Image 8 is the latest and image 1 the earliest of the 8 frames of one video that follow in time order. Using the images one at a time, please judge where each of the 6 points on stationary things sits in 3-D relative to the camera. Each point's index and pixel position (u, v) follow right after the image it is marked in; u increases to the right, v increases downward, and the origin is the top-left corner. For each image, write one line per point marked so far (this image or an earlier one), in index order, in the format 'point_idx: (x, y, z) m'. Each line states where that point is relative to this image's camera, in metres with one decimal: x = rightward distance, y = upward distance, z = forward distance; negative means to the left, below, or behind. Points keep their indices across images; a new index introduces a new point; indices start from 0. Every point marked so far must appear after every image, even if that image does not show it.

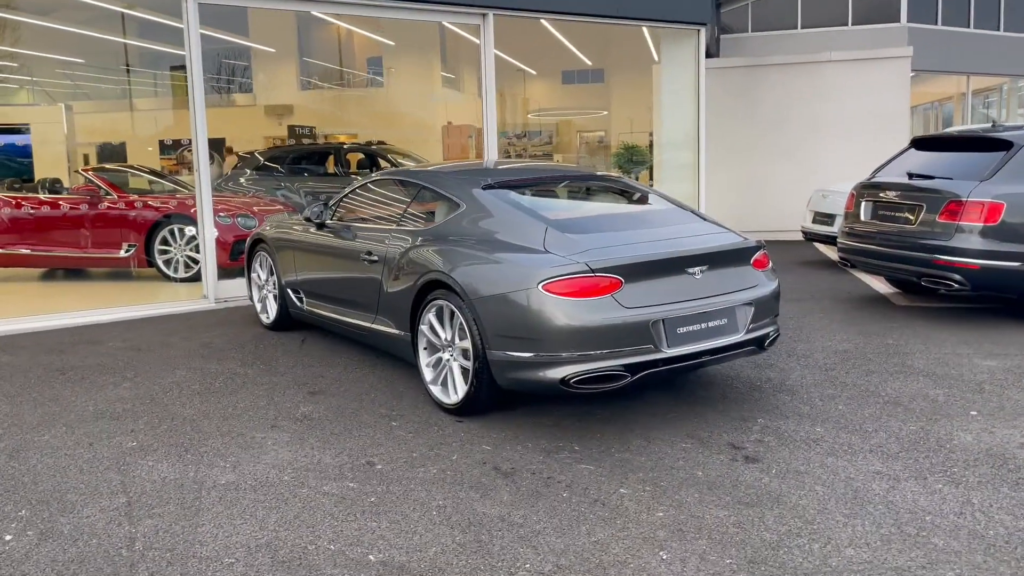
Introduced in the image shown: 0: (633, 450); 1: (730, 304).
0: (+0.6, -0.8, +4.3) m
1: (+1.1, -0.1, +4.6) m
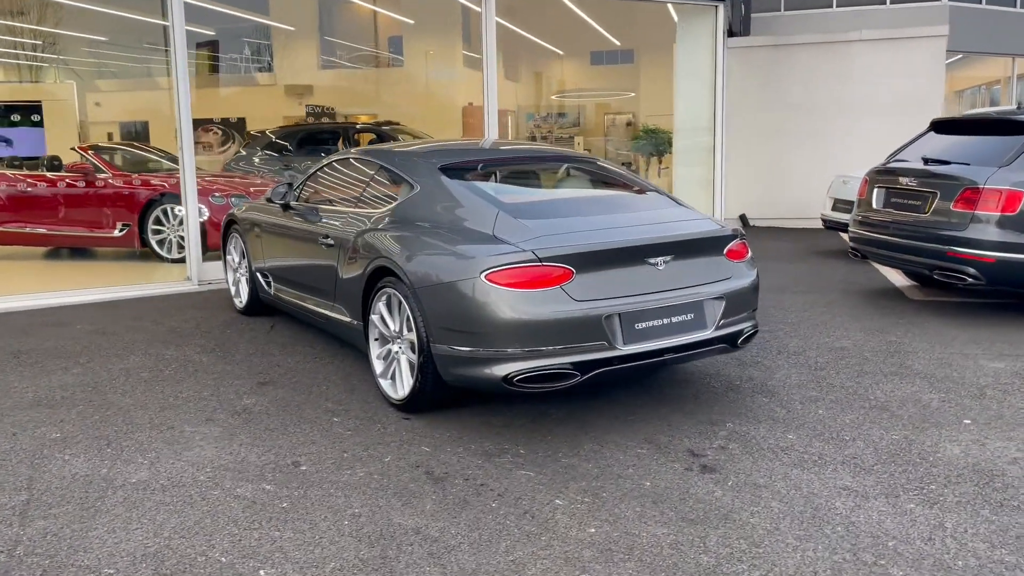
0: (+0.3, -0.7, +3.9) m
1: (+0.9, 0.0, +4.2) m
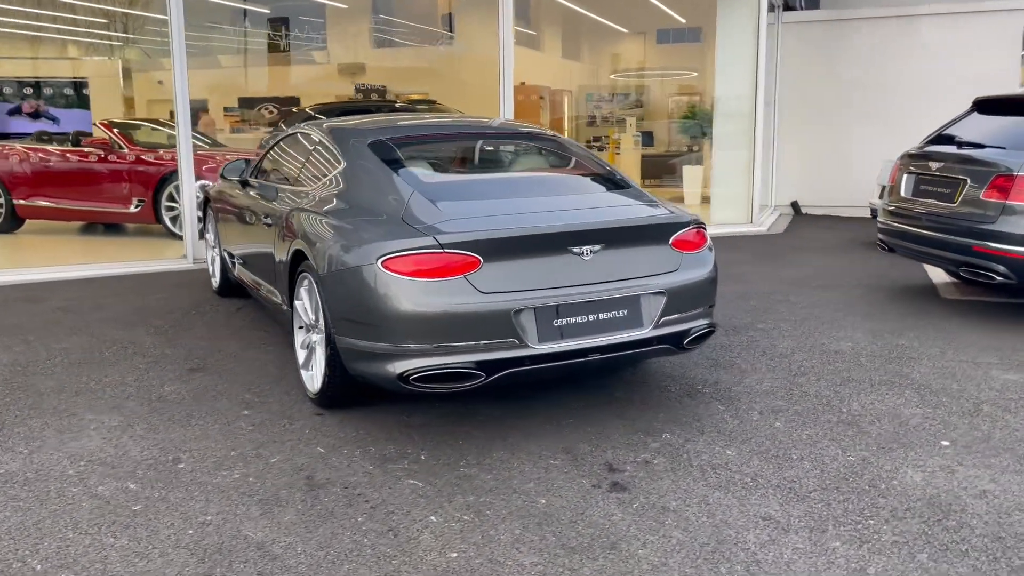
0: (-0.1, -0.7, +3.5) m
1: (+0.5, 0.0, +3.8) m
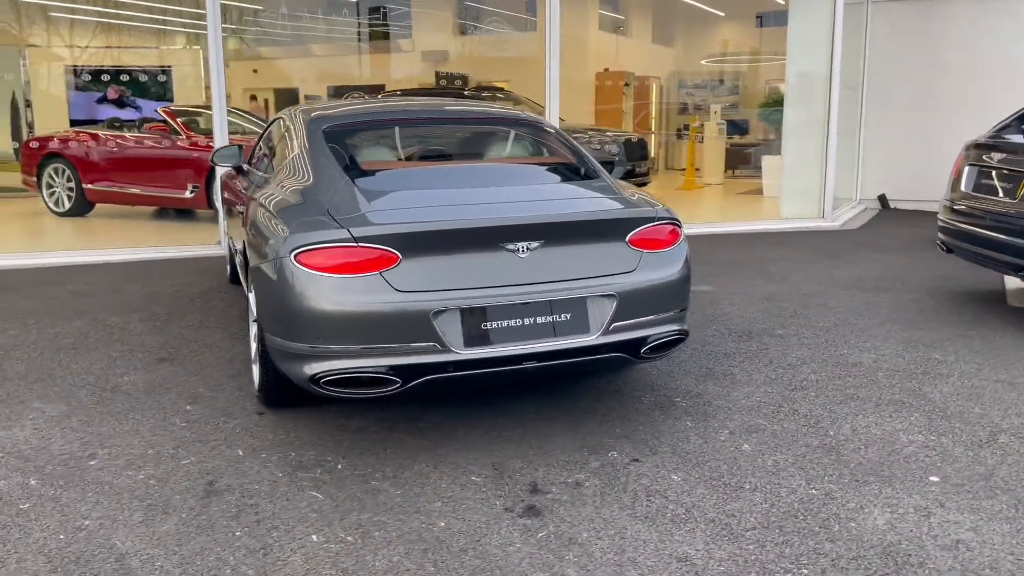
0: (-0.4, -0.7, +3.3) m
1: (+0.2, 0.0, +3.4) m
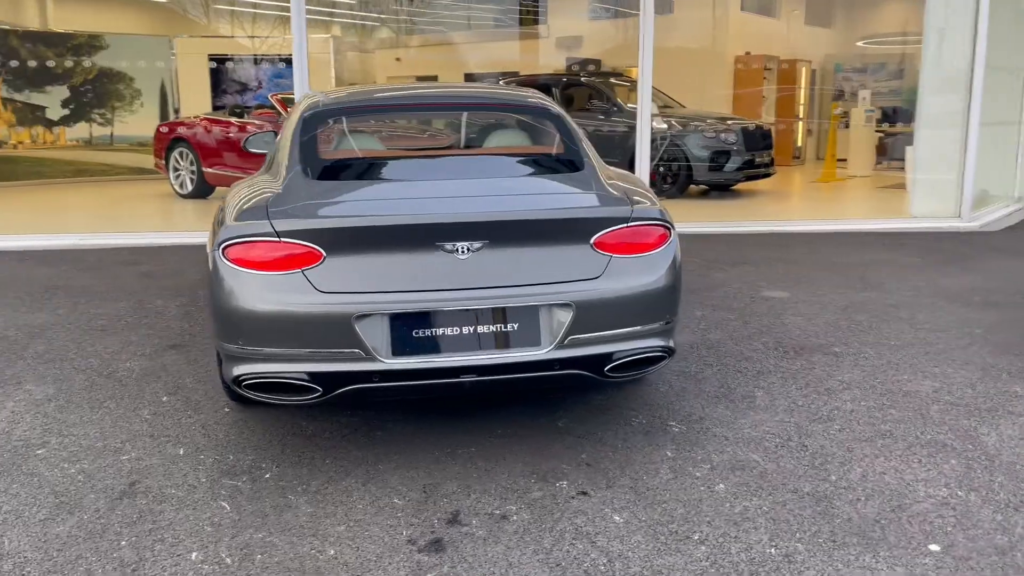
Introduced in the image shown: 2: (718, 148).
0: (-0.6, -0.7, +3.0) m
1: (0.0, 0.0, +3.0) m
2: (+2.6, +1.8, +11.3) m
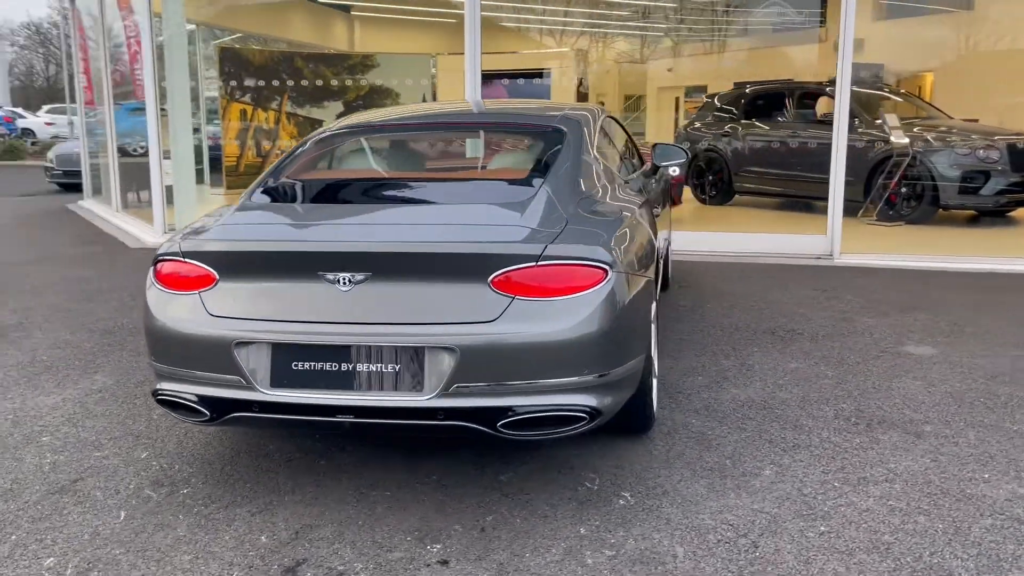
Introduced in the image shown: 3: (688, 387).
0: (-1.0, -0.8, +3.0) m
1: (-0.3, -0.2, +2.8) m
2: (+5.0, +1.3, +9.6) m
3: (+0.8, -0.5, +4.2) m
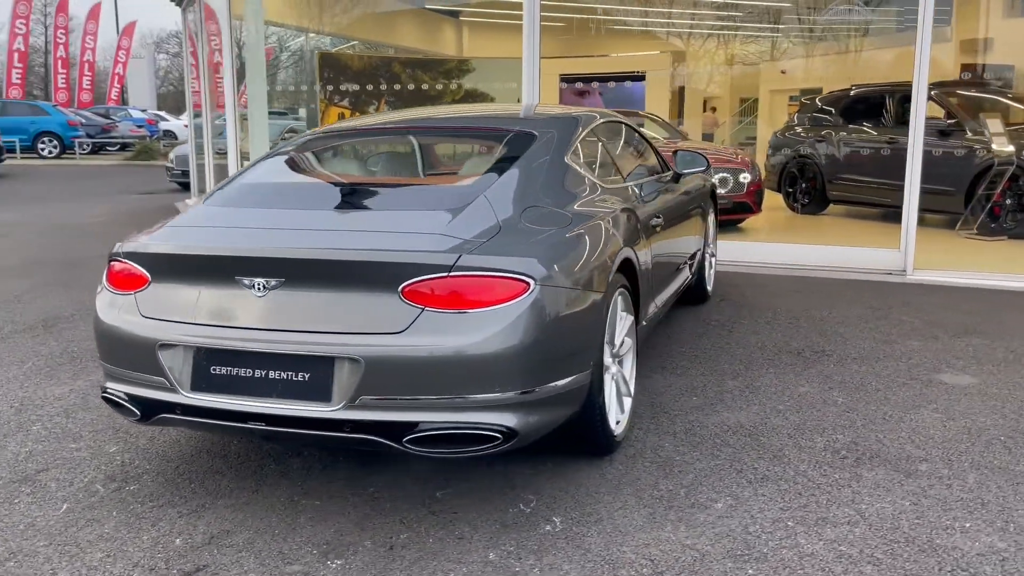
0: (-1.3, -0.8, +3.0) m
1: (-0.6, -0.2, +2.7) m
2: (+5.7, +1.1, +8.8) m
3: (+0.7, -0.5, +3.9) m
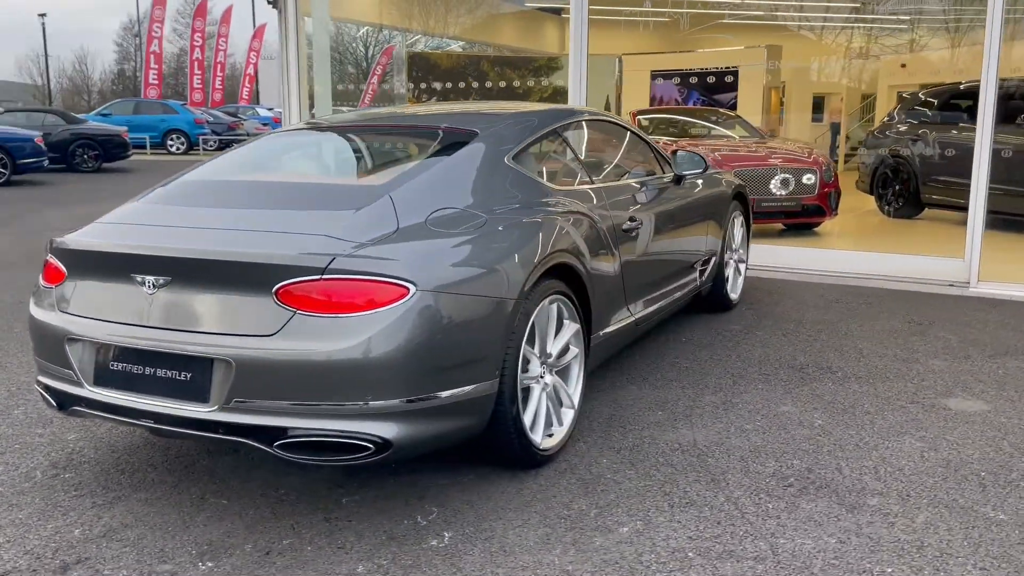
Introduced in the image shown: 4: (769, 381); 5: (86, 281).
0: (-1.6, -0.8, +3.1) m
1: (-1.0, -0.2, +2.7) m
2: (+6.2, +0.9, +7.8) m
3: (+0.5, -0.6, +3.7) m
4: (+1.2, -0.4, +4.3) m
5: (-1.4, 0.0, +3.0) m
